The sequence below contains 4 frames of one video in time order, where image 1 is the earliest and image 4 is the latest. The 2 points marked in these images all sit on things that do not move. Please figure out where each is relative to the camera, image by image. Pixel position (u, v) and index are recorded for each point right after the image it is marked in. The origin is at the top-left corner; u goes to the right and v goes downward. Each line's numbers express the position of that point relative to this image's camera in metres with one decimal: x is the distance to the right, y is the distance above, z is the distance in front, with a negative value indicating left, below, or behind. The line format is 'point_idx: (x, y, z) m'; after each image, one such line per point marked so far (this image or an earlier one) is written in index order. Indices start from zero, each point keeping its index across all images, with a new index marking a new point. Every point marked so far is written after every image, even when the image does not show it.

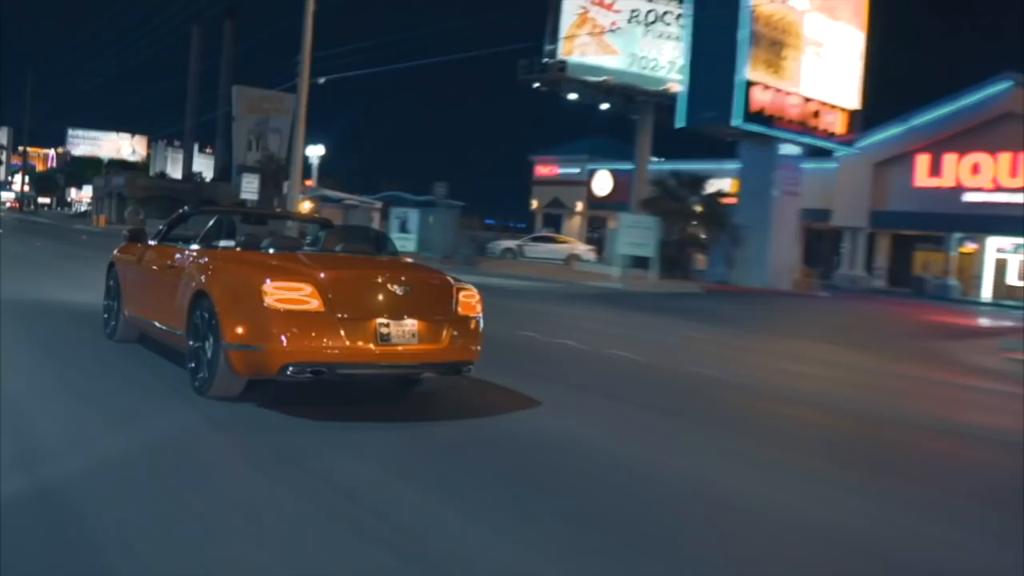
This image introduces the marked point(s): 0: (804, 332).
0: (+4.5, -0.7, +16.8) m
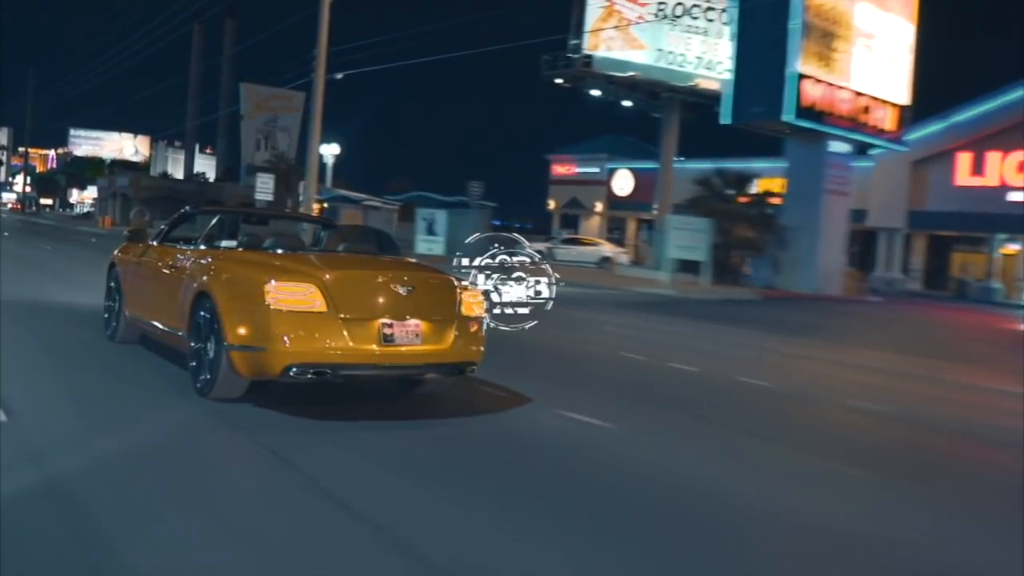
0: (+4.7, -0.7, +16.5) m
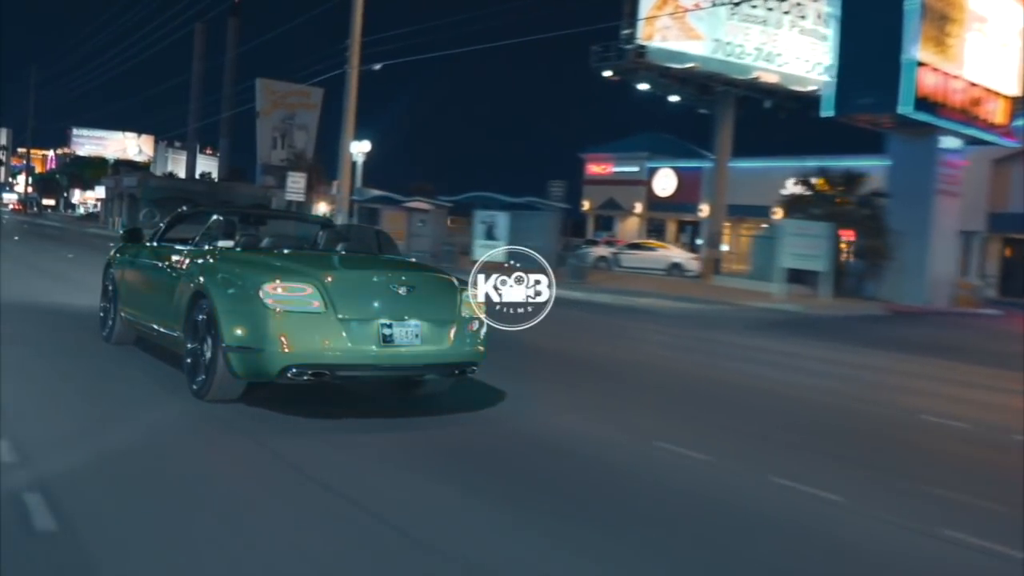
0: (+5.1, -0.8, +15.9) m
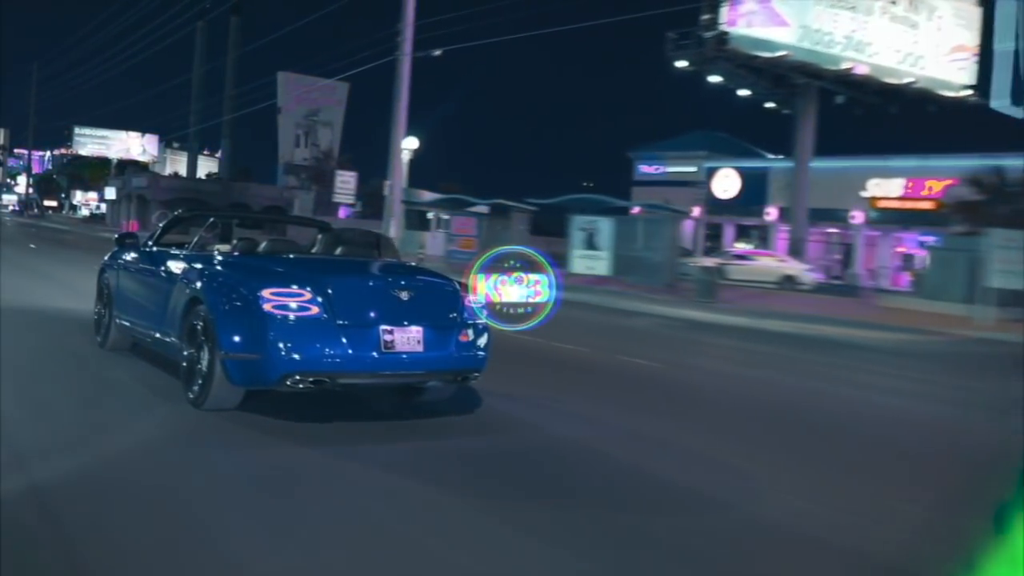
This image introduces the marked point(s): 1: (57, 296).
0: (+5.5, -0.9, +15.1) m
1: (-6.7, -0.1, +15.9) m
